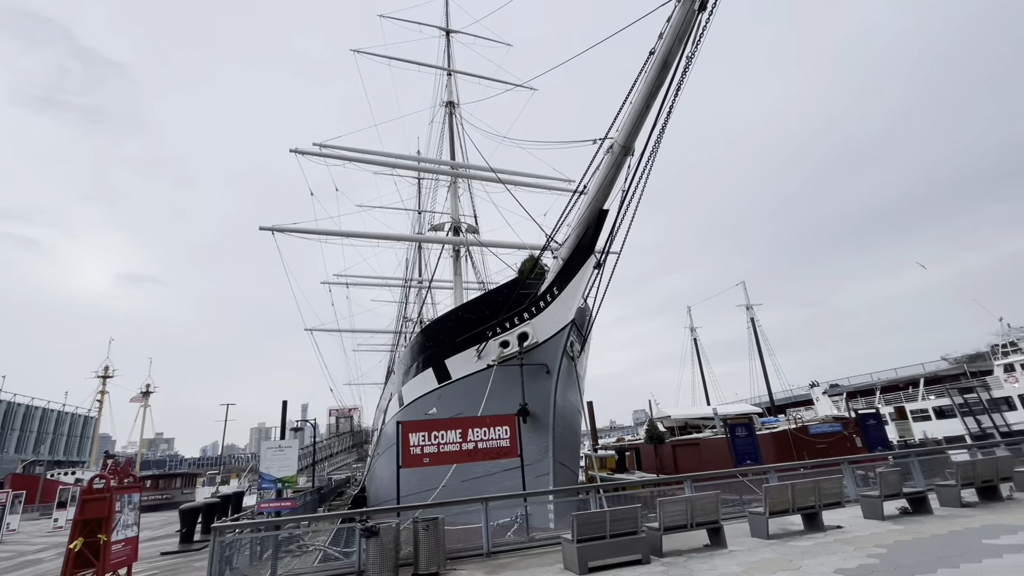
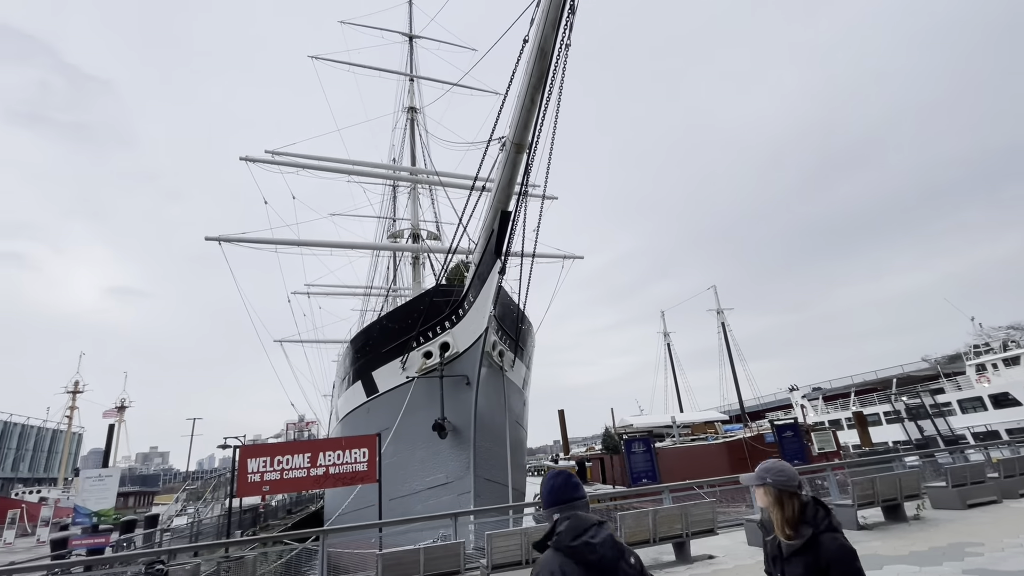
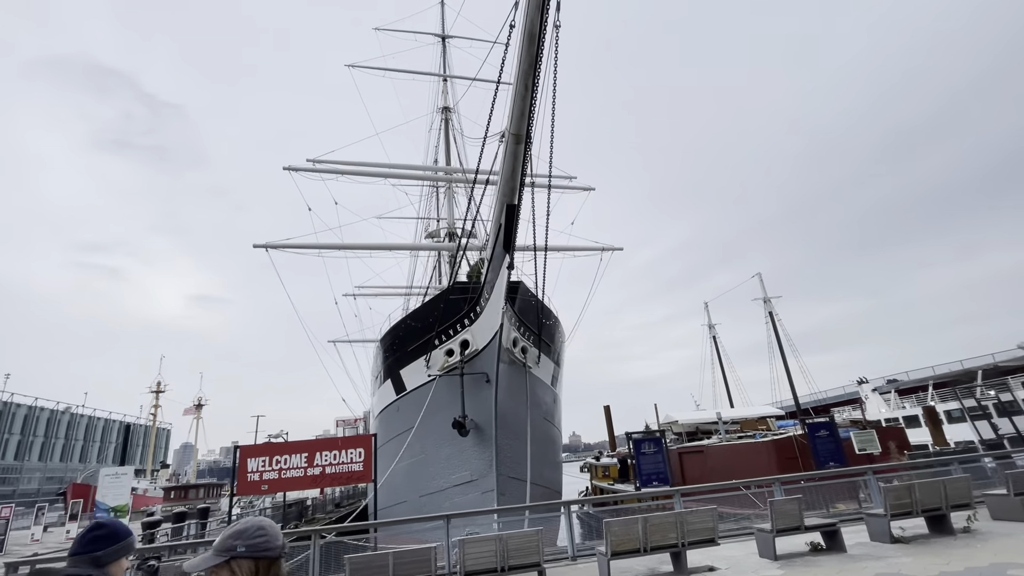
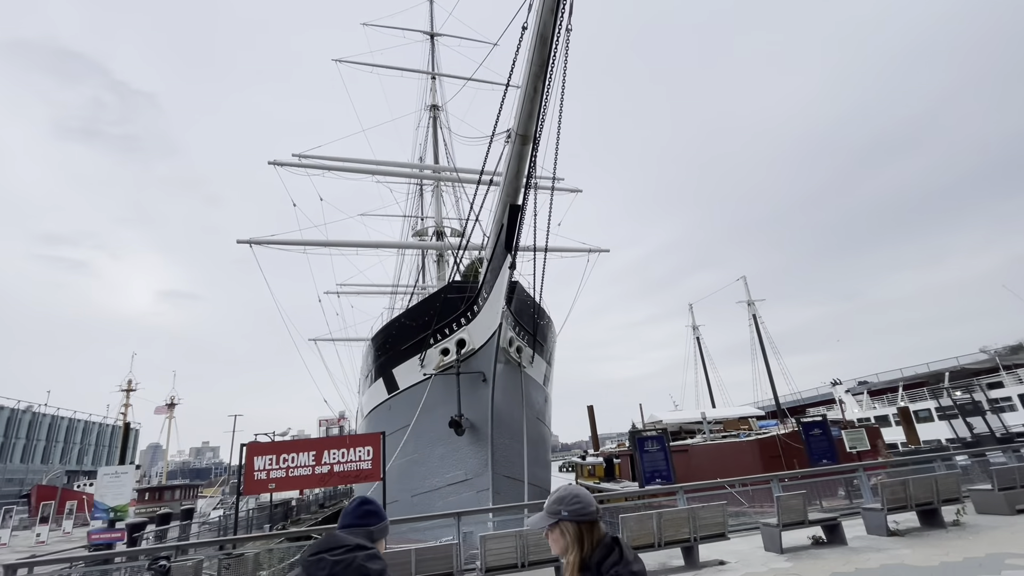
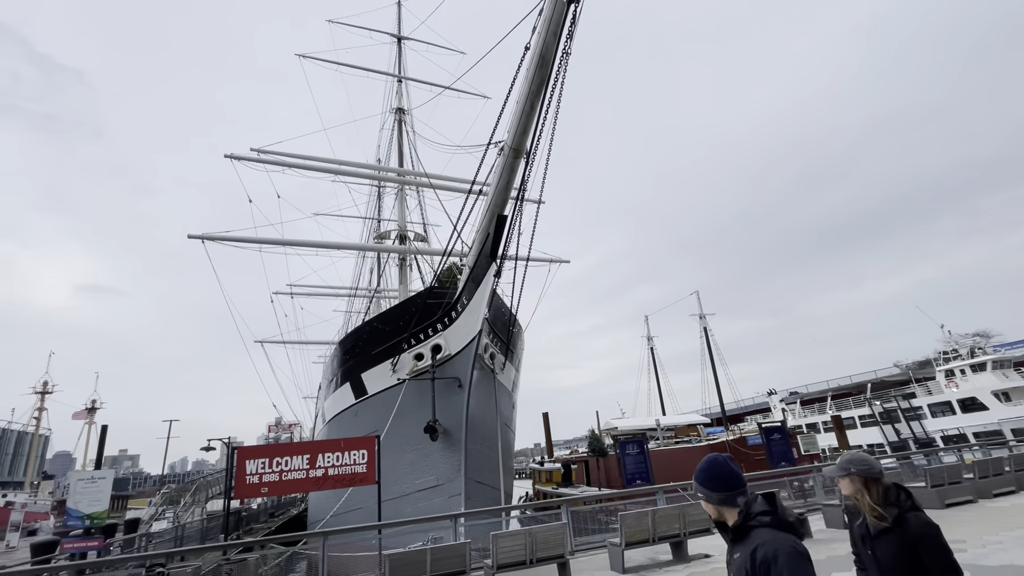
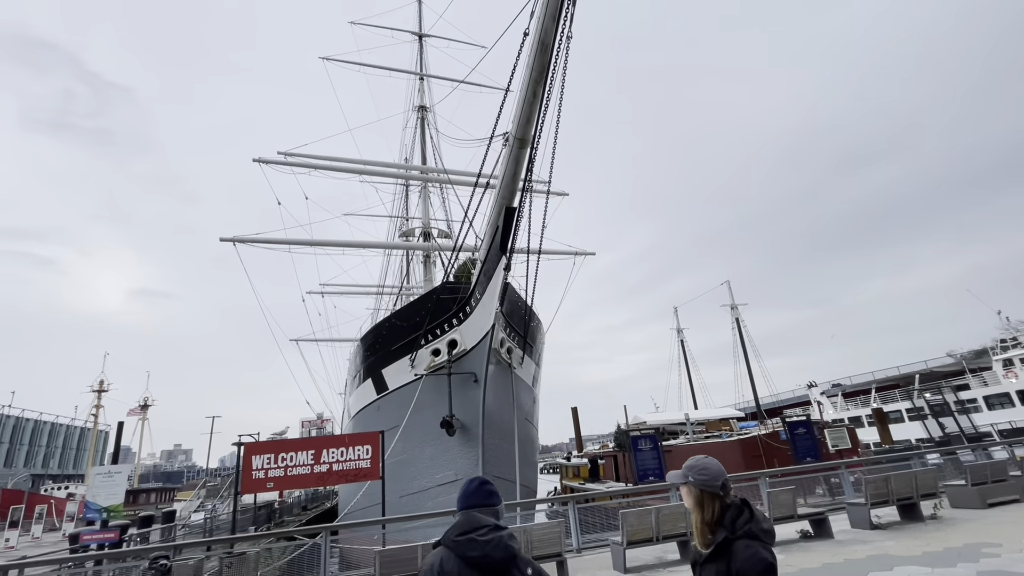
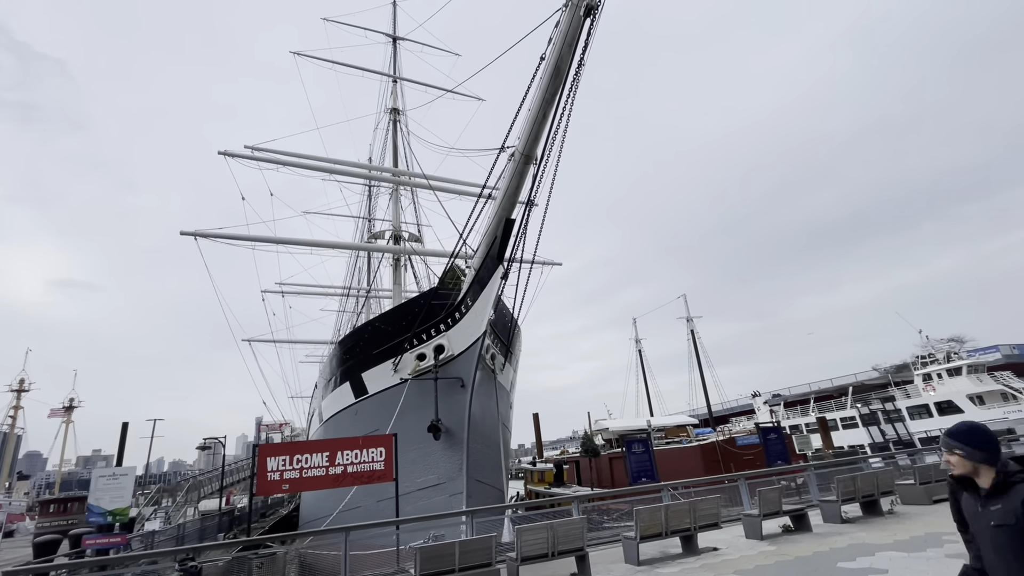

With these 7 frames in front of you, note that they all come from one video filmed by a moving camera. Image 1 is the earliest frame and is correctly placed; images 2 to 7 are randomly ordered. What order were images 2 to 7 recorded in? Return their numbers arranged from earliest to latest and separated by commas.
7, 5, 2, 6, 4, 3
